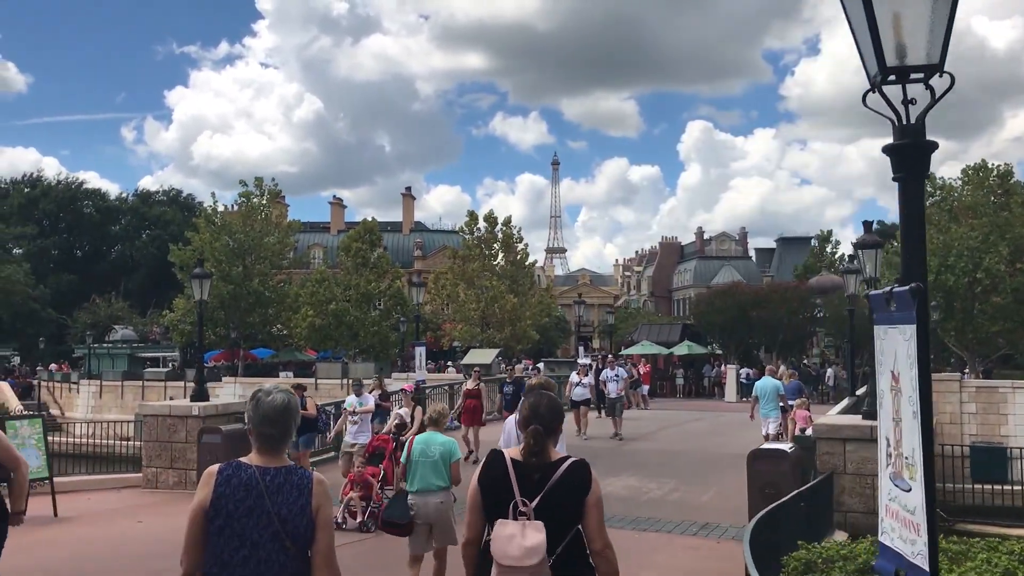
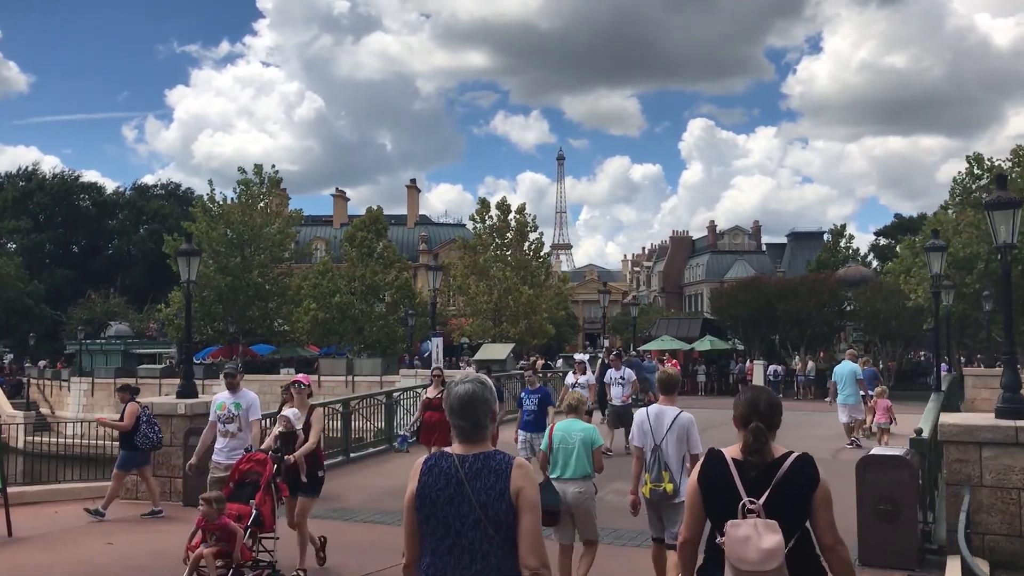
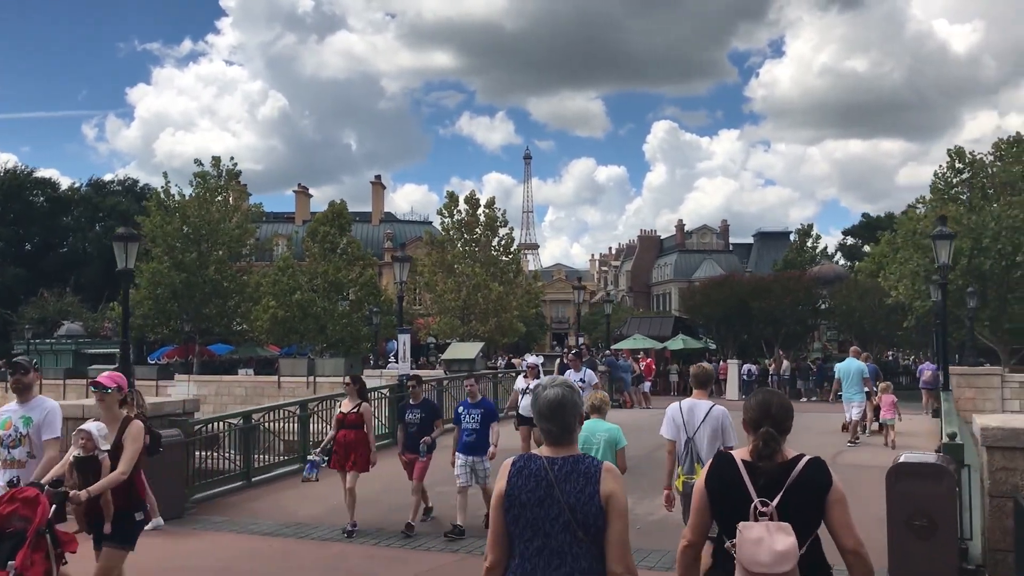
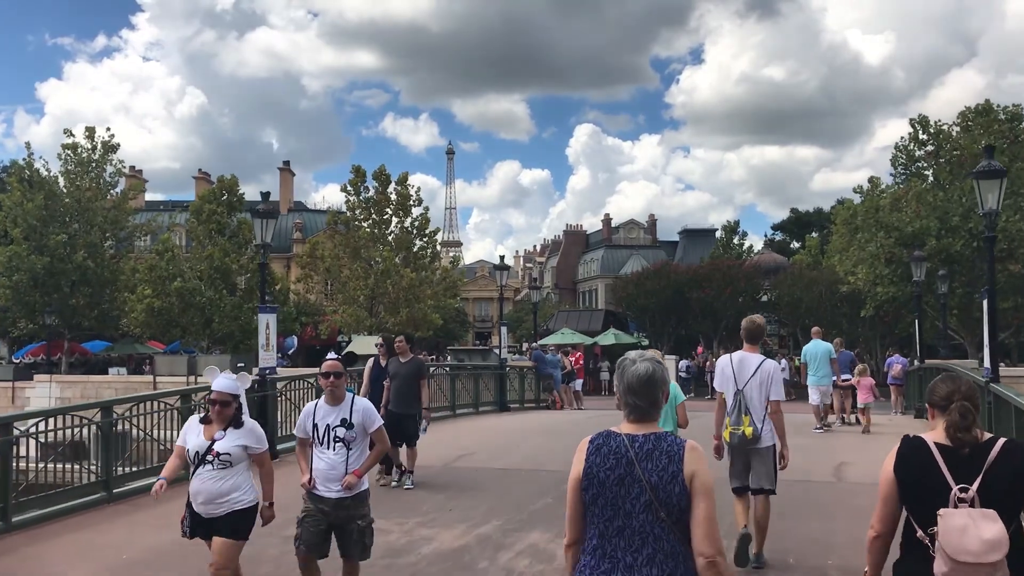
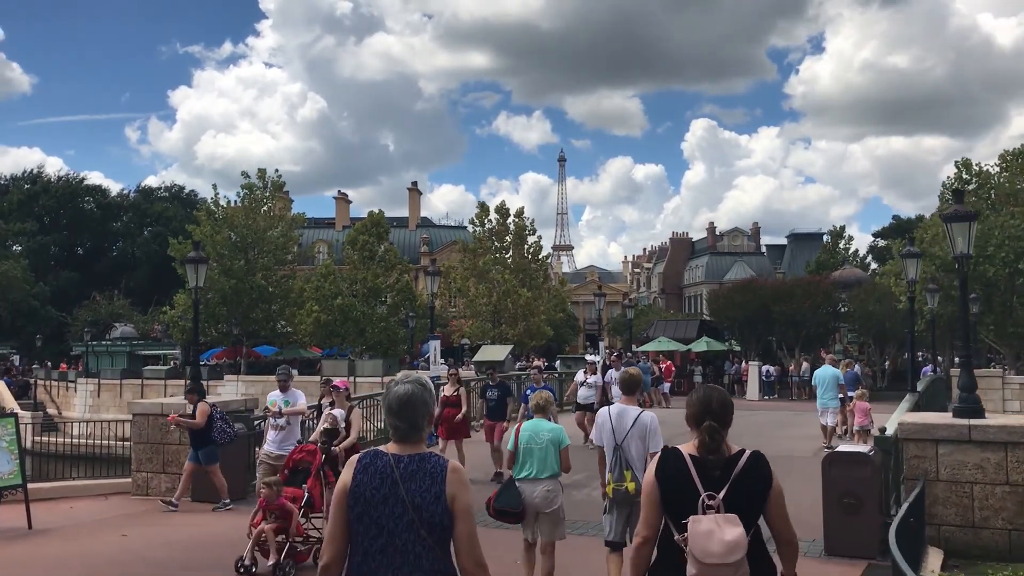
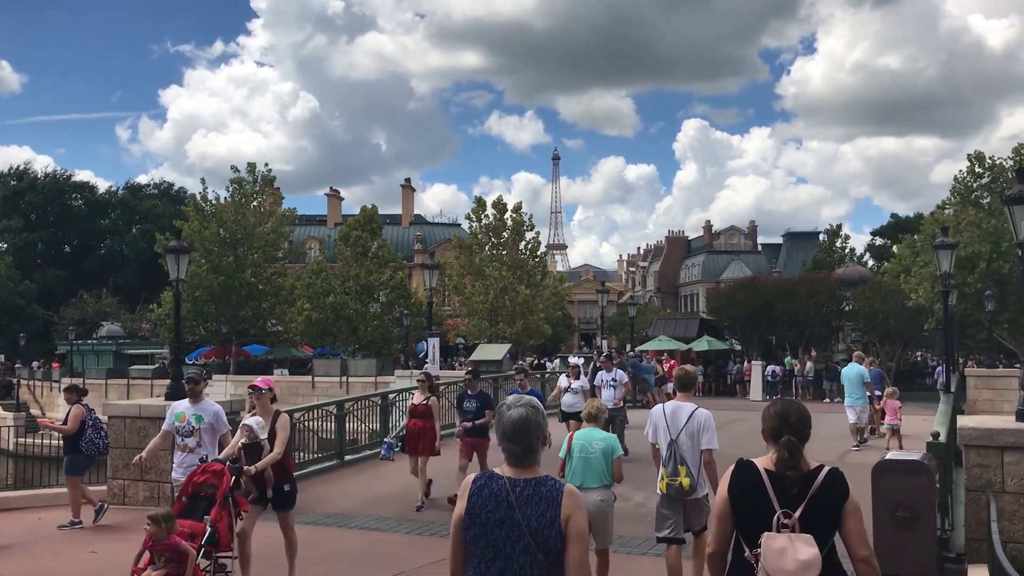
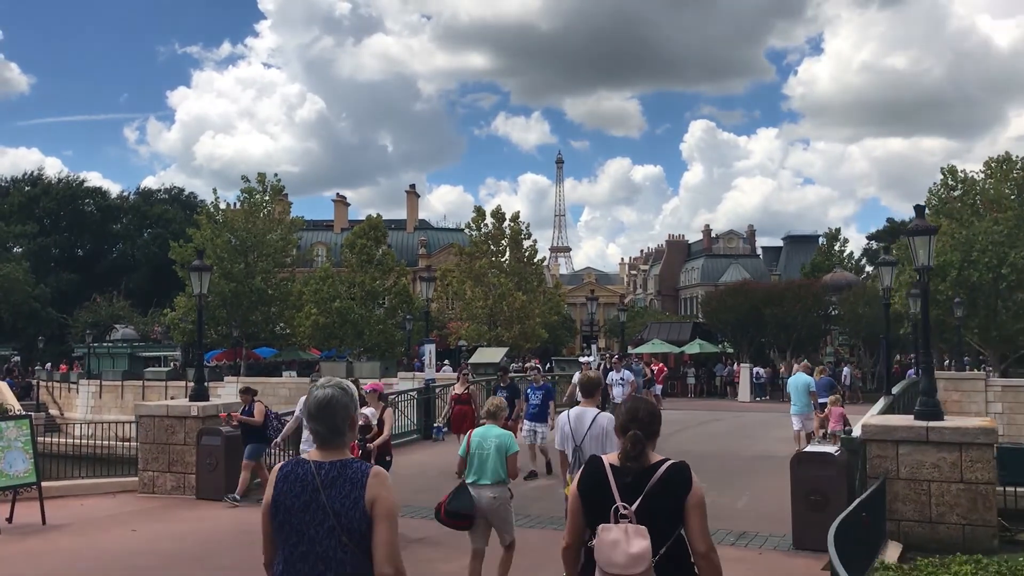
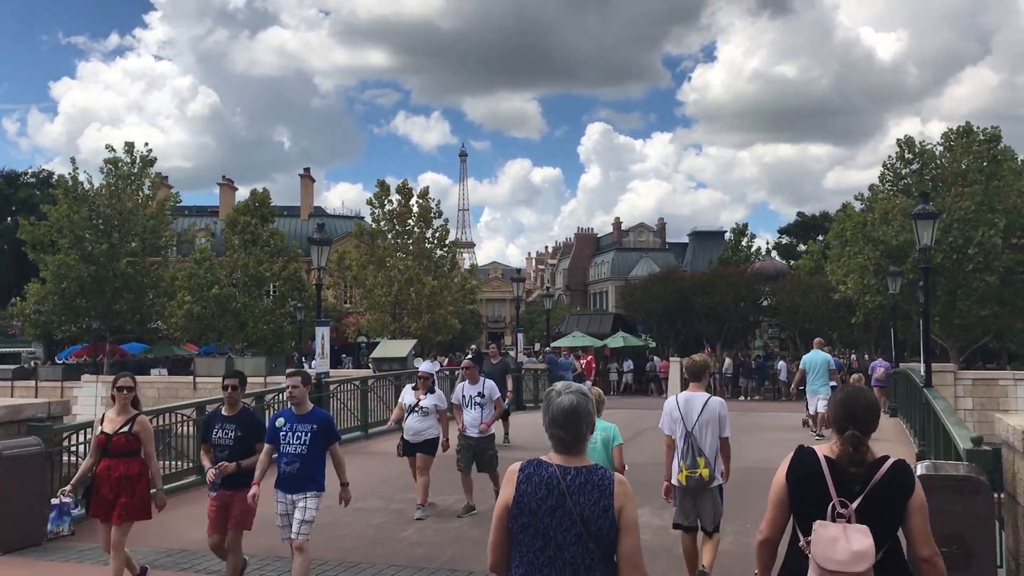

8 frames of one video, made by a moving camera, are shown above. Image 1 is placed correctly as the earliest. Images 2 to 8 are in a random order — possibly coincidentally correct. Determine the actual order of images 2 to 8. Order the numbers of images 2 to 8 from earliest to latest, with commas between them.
7, 5, 2, 6, 3, 8, 4
